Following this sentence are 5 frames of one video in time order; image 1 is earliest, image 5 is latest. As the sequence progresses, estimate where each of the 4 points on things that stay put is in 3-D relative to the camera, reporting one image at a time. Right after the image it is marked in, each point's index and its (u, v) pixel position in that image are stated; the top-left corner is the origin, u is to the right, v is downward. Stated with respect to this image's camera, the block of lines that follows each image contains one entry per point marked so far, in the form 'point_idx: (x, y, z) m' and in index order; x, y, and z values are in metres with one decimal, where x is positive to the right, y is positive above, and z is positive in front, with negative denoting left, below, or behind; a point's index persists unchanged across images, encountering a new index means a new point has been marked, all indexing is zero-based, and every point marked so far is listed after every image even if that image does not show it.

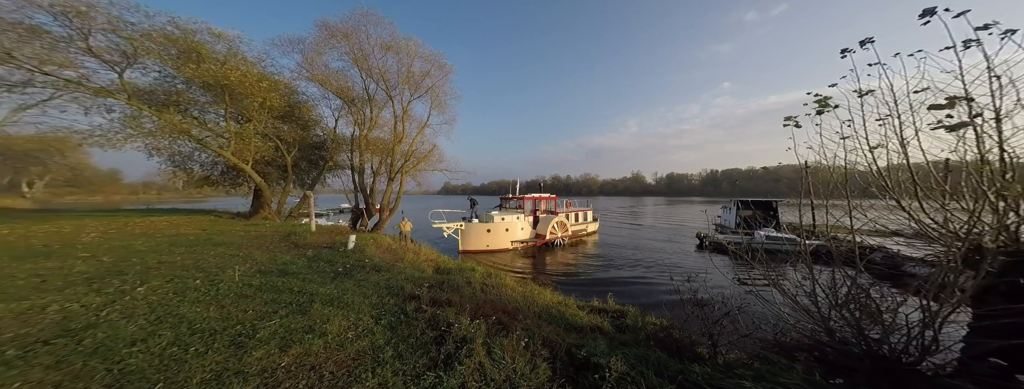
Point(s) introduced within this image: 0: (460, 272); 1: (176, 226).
0: (-1.8, -2.3, +8.7) m
1: (-15.2, -1.4, +13.4) m
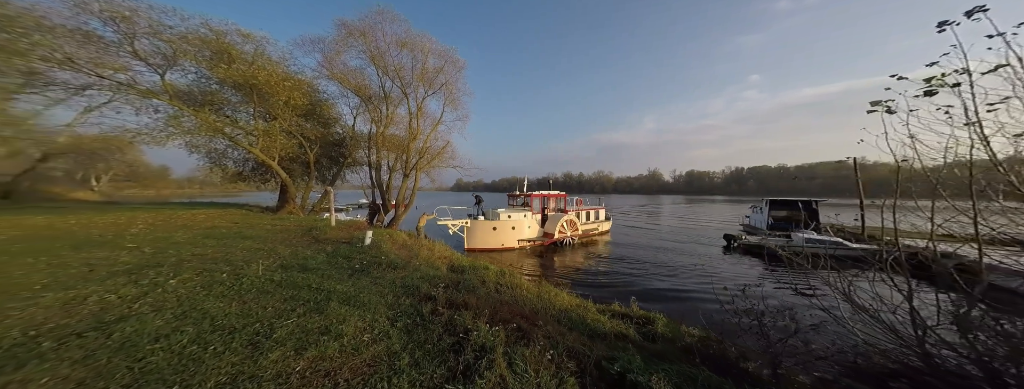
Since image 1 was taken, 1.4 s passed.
0: (-1.3, -2.2, +8.6) m
1: (-14.3, -1.2, +14.1) m
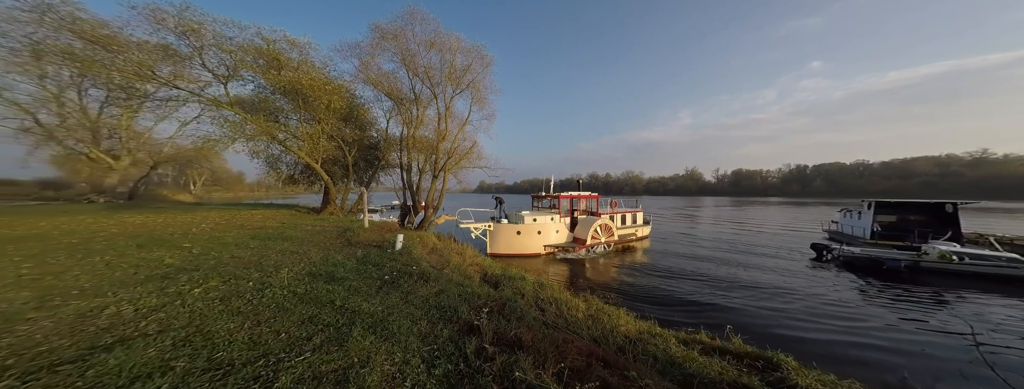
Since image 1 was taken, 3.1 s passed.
0: (0.0, -2.2, +7.5) m
1: (-12.3, -1.2, +14.5) m
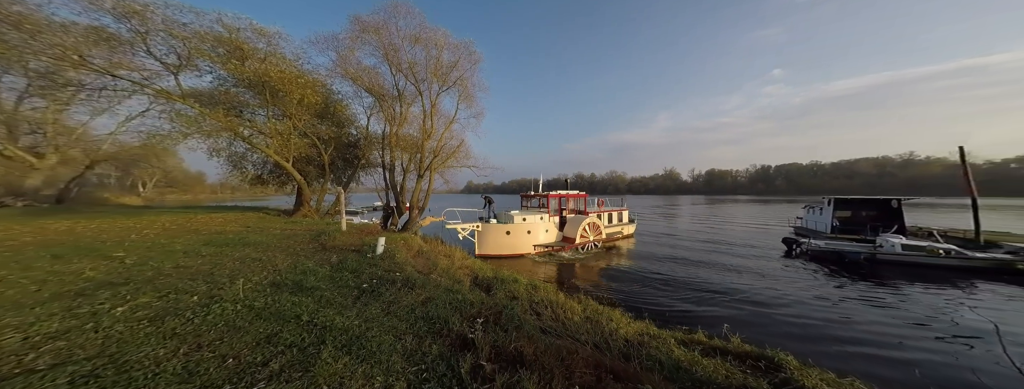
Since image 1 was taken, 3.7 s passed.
0: (-0.2, -2.1, +7.1) m
1: (-13.1, -1.3, +13.2) m
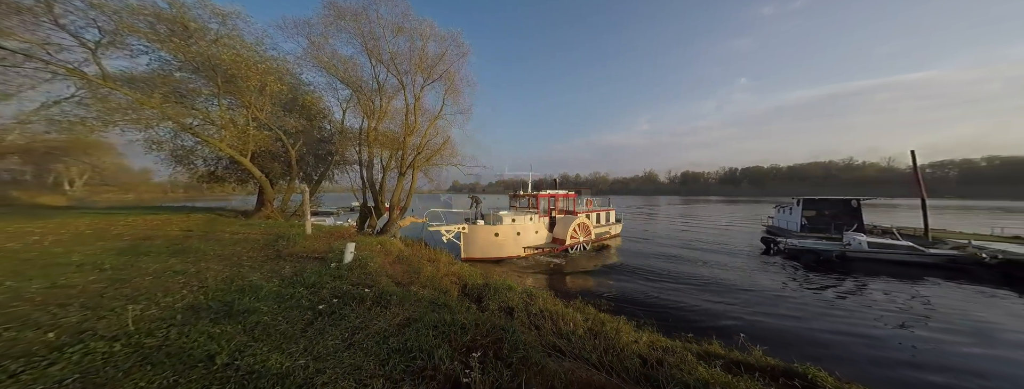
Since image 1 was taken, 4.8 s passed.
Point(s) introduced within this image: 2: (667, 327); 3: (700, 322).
0: (-0.4, -2.1, +6.2) m
1: (-13.7, -1.2, +11.4) m
2: (+4.2, -3.5, +8.1) m
3: (+5.6, -3.5, +8.7) m
